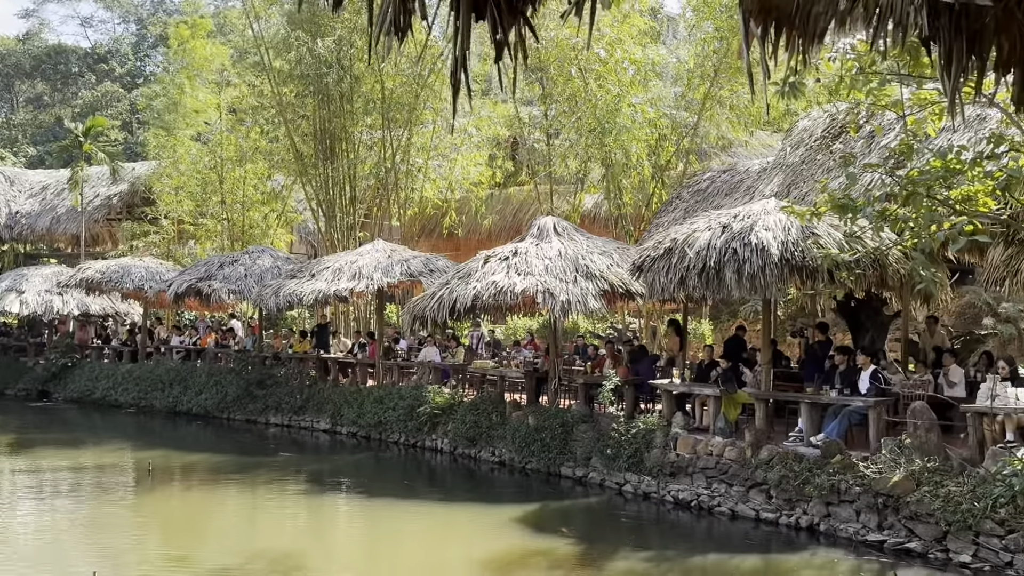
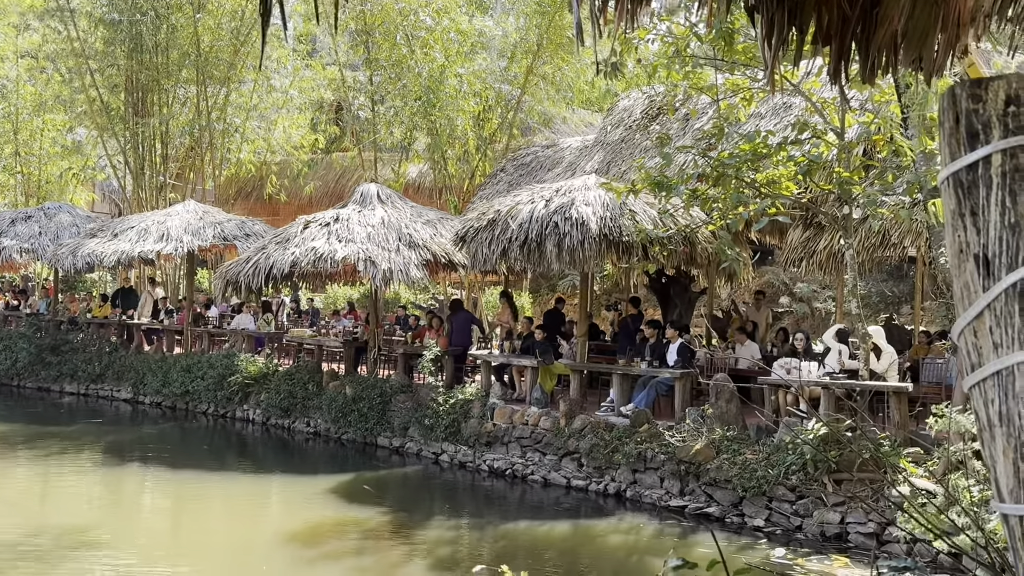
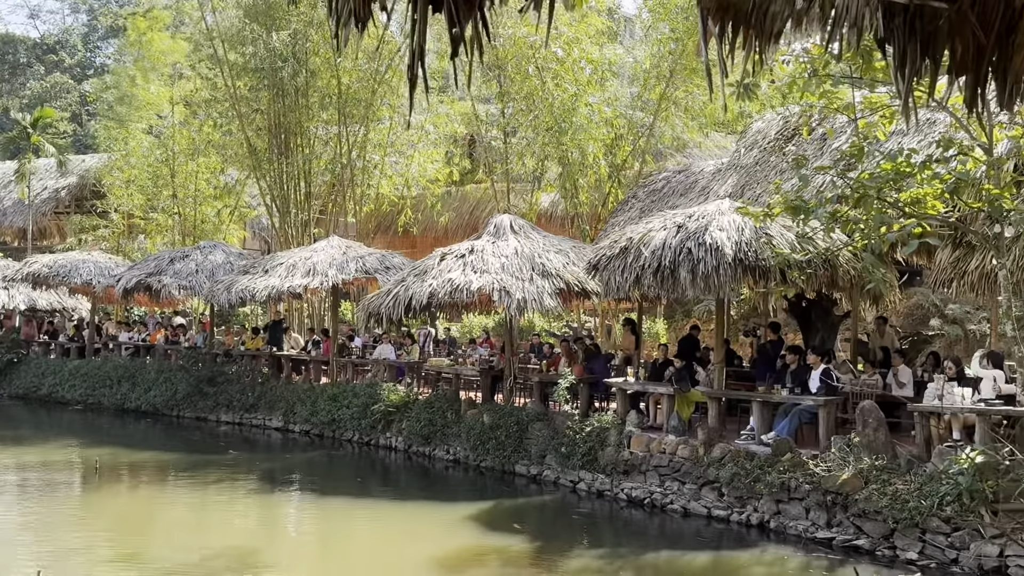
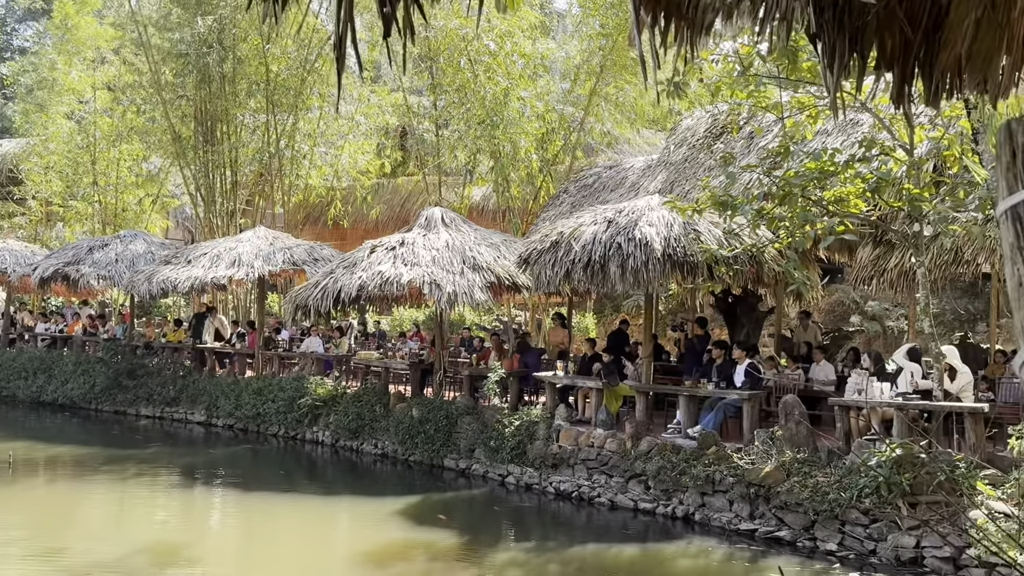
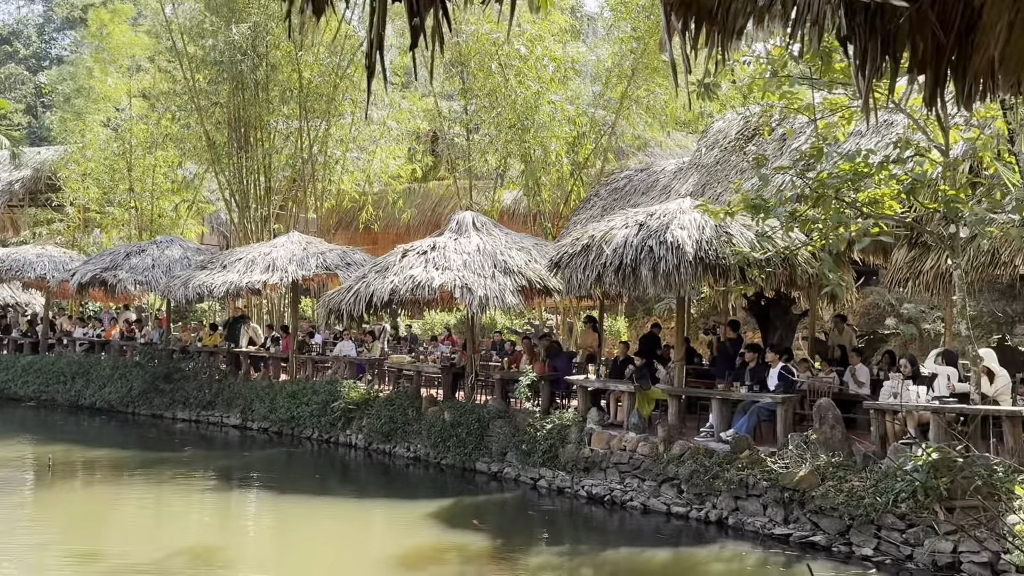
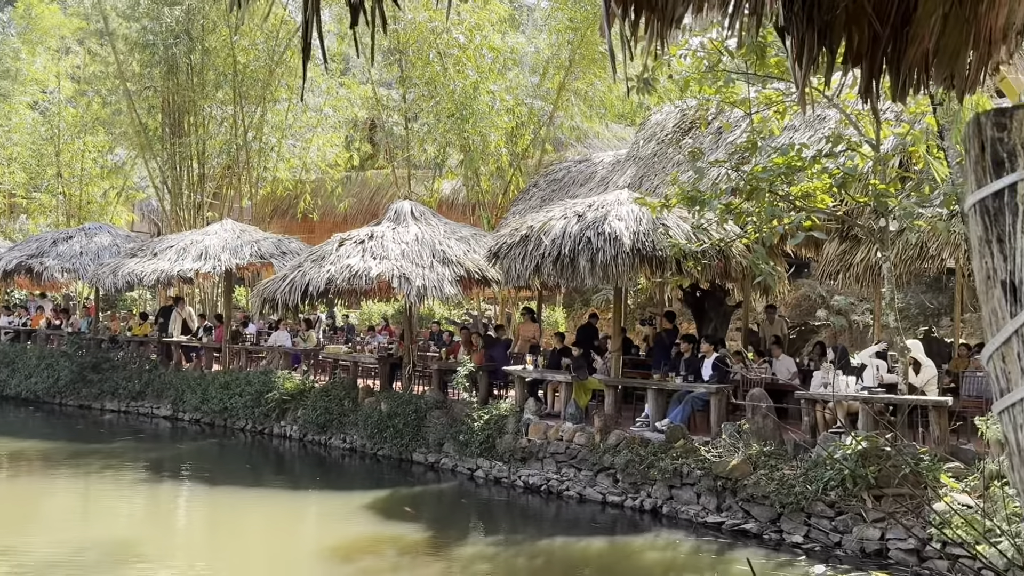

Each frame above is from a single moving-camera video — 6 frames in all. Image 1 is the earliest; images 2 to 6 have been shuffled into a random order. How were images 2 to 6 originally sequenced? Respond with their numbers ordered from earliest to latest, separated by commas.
3, 5, 4, 6, 2
